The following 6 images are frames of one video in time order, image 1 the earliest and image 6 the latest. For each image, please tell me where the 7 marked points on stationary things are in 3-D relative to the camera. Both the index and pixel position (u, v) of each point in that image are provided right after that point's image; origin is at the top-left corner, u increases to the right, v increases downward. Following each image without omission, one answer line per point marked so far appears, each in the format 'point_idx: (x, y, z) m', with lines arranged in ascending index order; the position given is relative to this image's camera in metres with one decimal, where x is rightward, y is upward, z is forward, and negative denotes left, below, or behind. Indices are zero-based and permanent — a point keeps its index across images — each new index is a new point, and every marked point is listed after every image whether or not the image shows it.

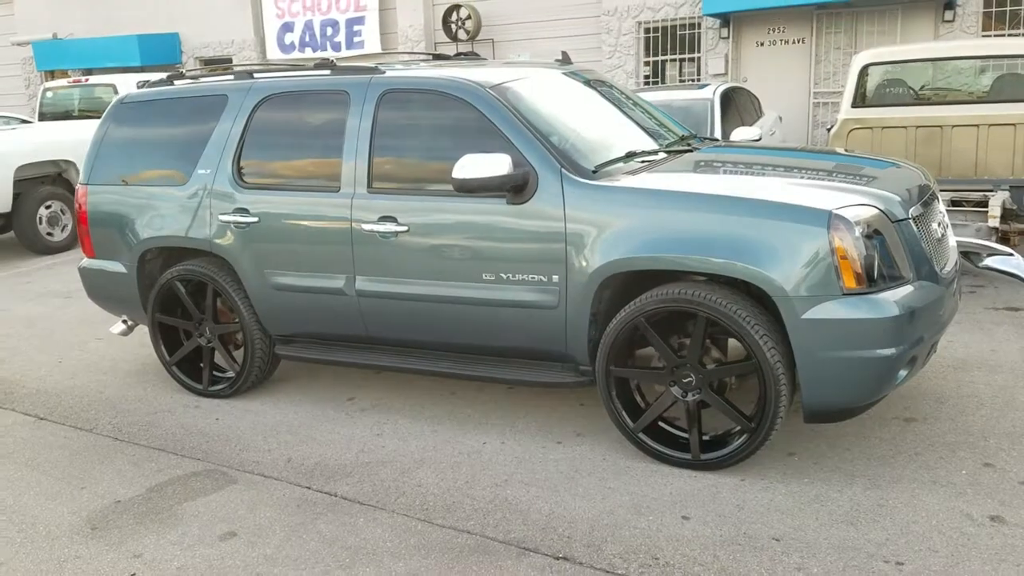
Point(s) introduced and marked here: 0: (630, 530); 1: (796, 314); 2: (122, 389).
0: (+0.4, -0.9, +3.2) m
1: (+1.1, -0.1, +3.4) m
2: (-2.4, -0.6, +5.4) m
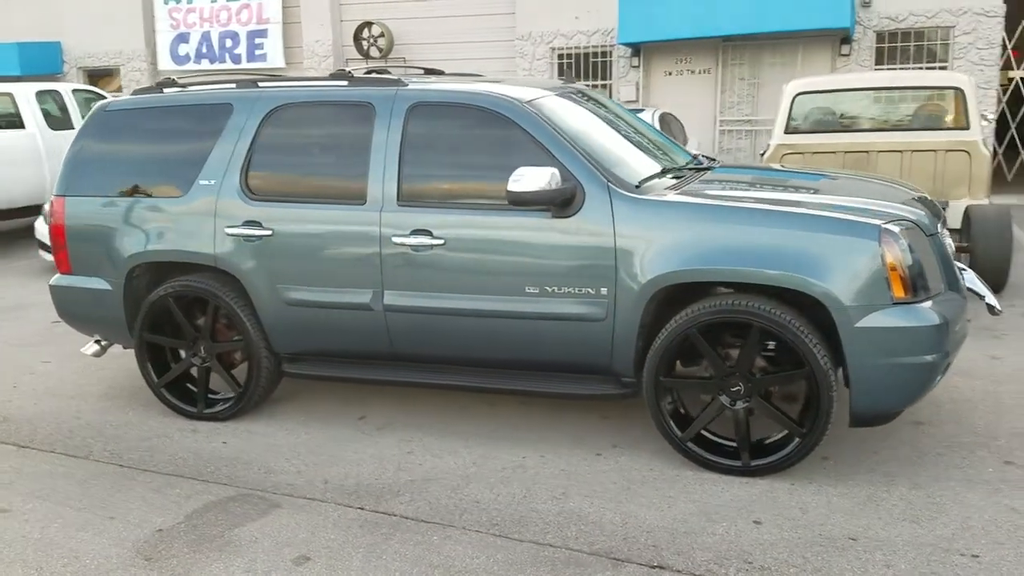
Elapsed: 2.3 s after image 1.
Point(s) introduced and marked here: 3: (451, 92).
0: (+0.8, -0.9, +3.3) m
1: (+1.4, -0.1, +3.6) m
2: (-2.4, -0.7, +5.1) m
3: (-0.3, +1.0, +4.3) m
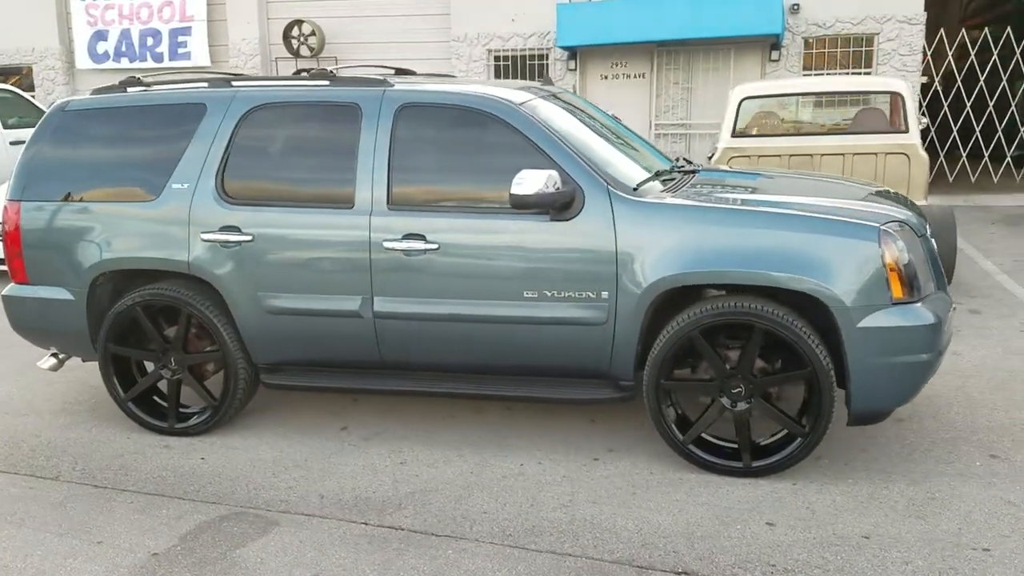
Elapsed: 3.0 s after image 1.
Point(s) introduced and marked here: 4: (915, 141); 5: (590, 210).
0: (+0.8, -1.0, +3.3) m
1: (+1.4, -0.1, +3.7) m
2: (-2.5, -0.8, +4.8) m
3: (-0.3, +1.0, +4.2) m
4: (+3.9, +1.4, +8.5) m
5: (+0.4, +0.4, +3.9) m
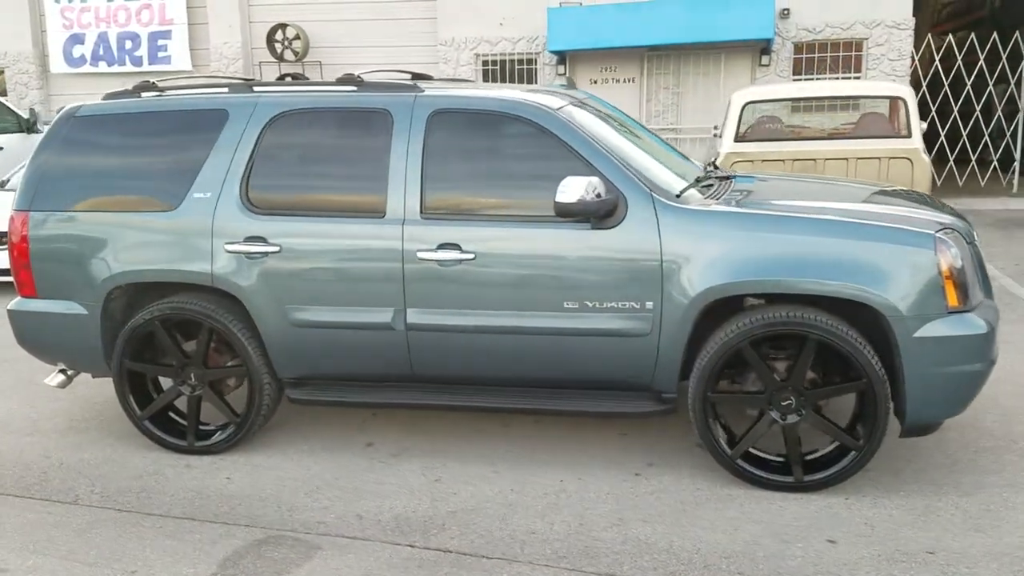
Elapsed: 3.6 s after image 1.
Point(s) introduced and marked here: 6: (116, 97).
0: (+1.0, -1.0, +3.2) m
1: (+1.6, -0.2, +3.6) m
2: (-2.3, -0.9, +4.6) m
3: (-0.2, +0.9, +4.1) m
4: (+3.9, +1.4, +8.5) m
5: (+0.5, +0.3, +3.8) m
6: (-2.1, +1.0, +4.6) m
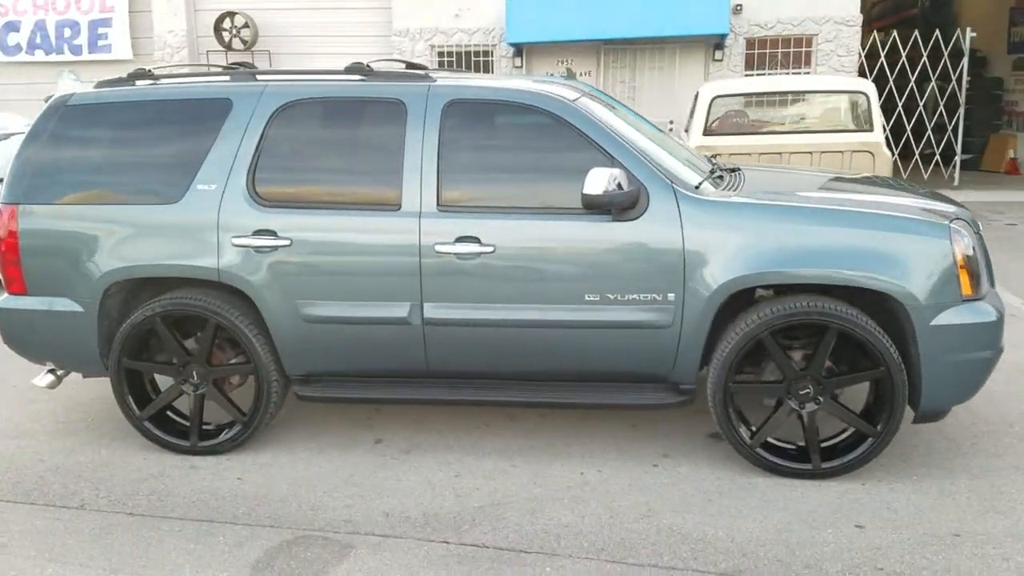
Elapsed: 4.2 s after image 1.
0: (+1.2, -1.0, +3.3) m
1: (+1.7, -0.1, +3.7) m
2: (-2.3, -0.8, +4.4) m
3: (-0.1, +0.9, +4.1) m
4: (+3.7, +1.5, +8.7) m
5: (+0.6, +0.3, +3.8) m
6: (-2.0, +1.0, +4.4) m
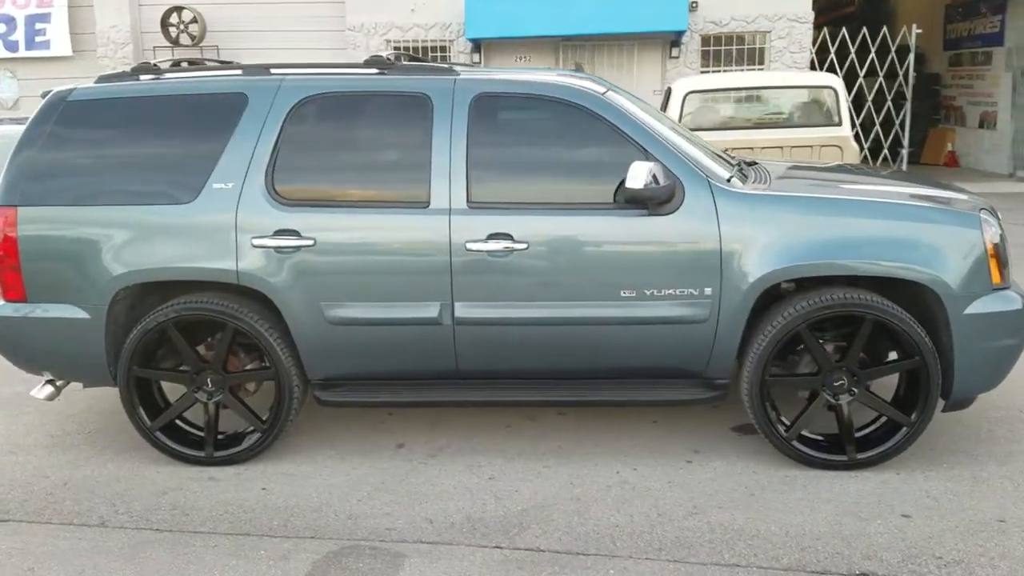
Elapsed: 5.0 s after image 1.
0: (+1.4, -0.9, +3.3) m
1: (+1.9, -0.1, +3.7) m
2: (-2.1, -0.9, +4.2) m
3: (0.0, +0.9, +4.0) m
4: (+3.5, +1.6, +8.9) m
5: (+0.8, +0.4, +3.8) m
6: (-1.9, +1.0, +4.2) m
